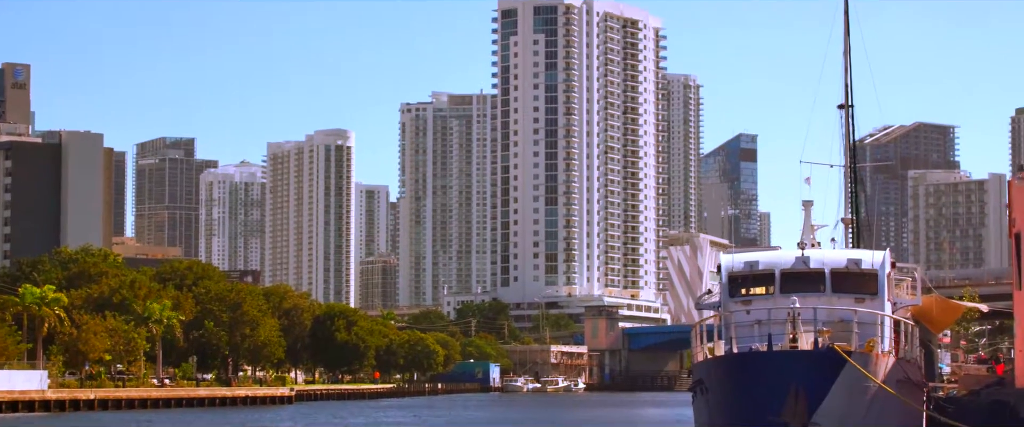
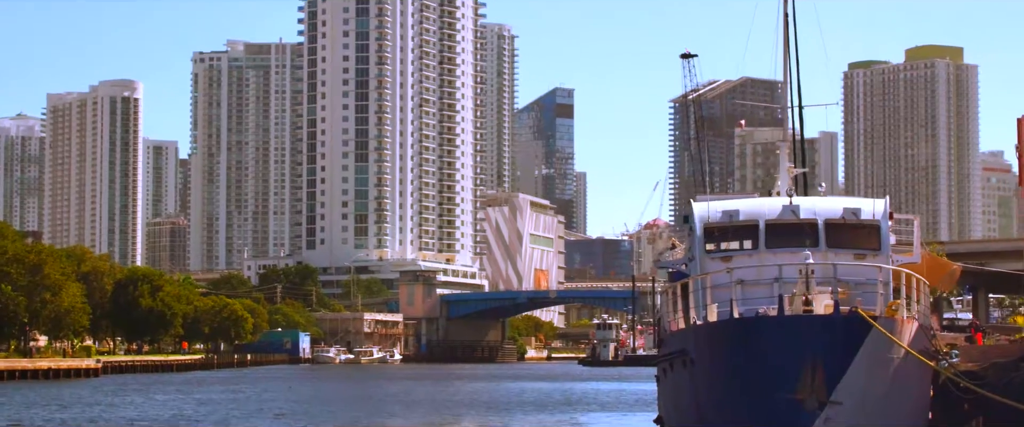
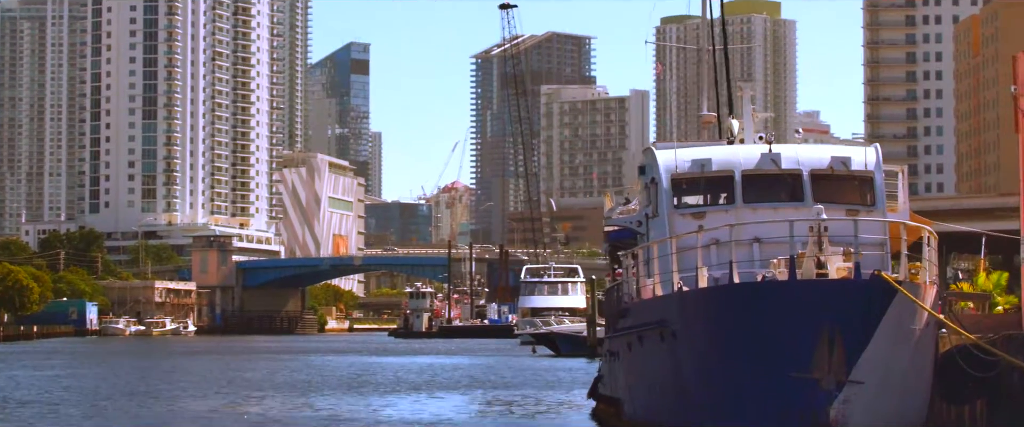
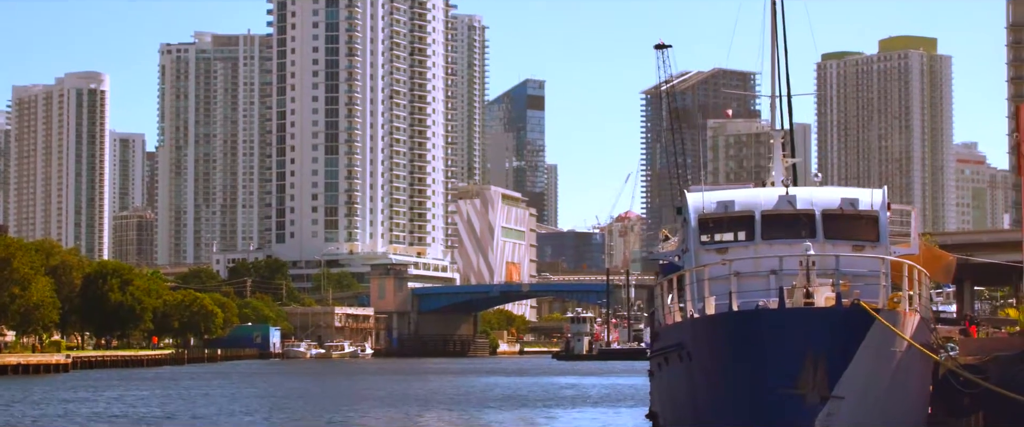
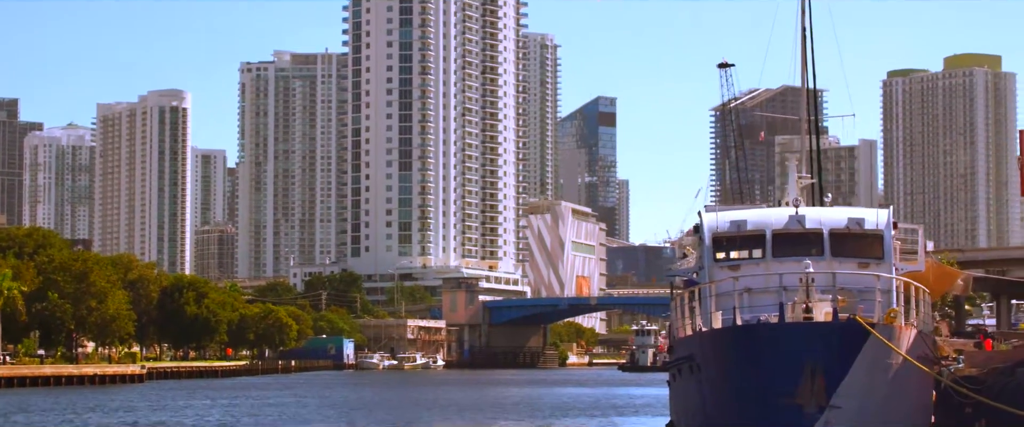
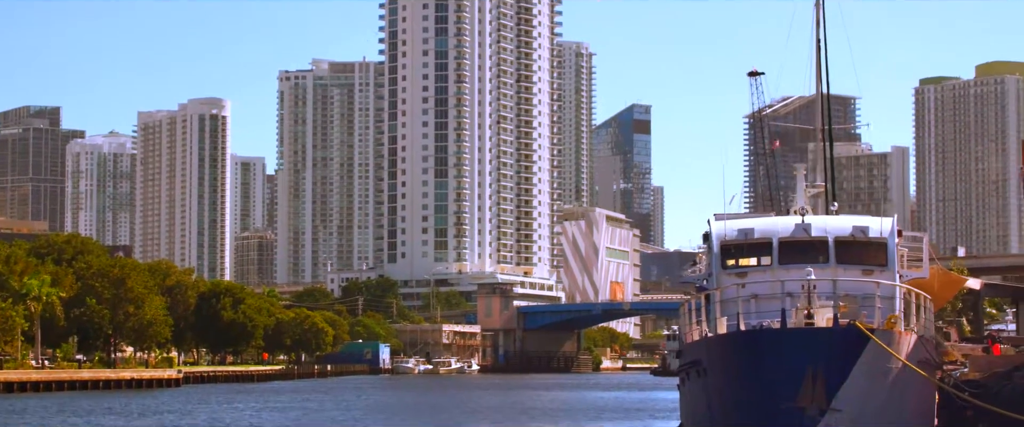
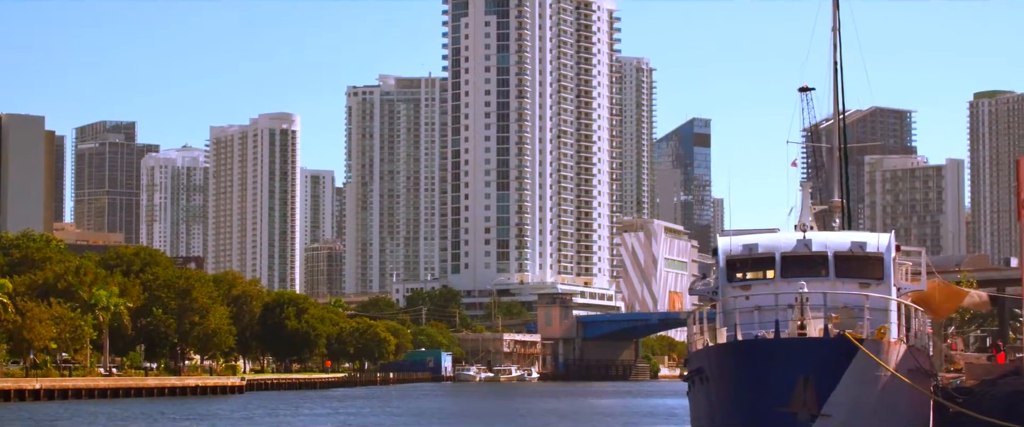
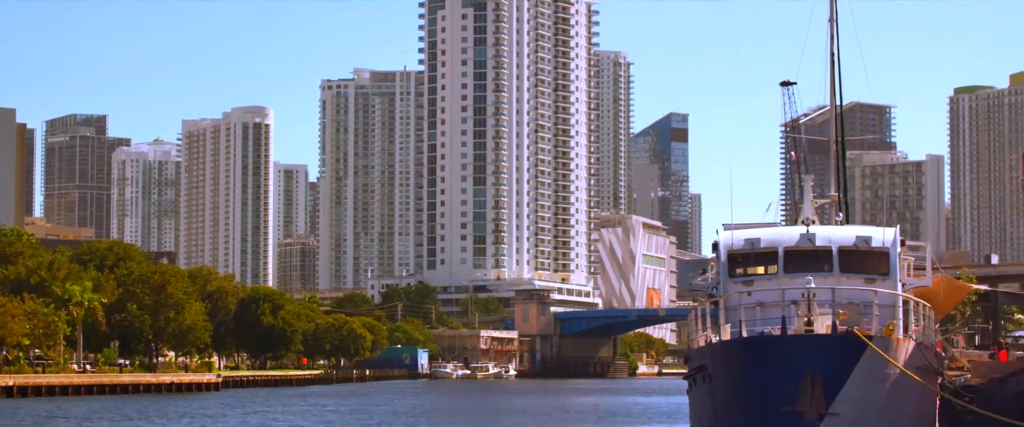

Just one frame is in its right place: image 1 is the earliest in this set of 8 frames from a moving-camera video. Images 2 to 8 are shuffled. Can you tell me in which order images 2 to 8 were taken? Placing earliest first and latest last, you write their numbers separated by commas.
7, 8, 6, 5, 2, 4, 3
